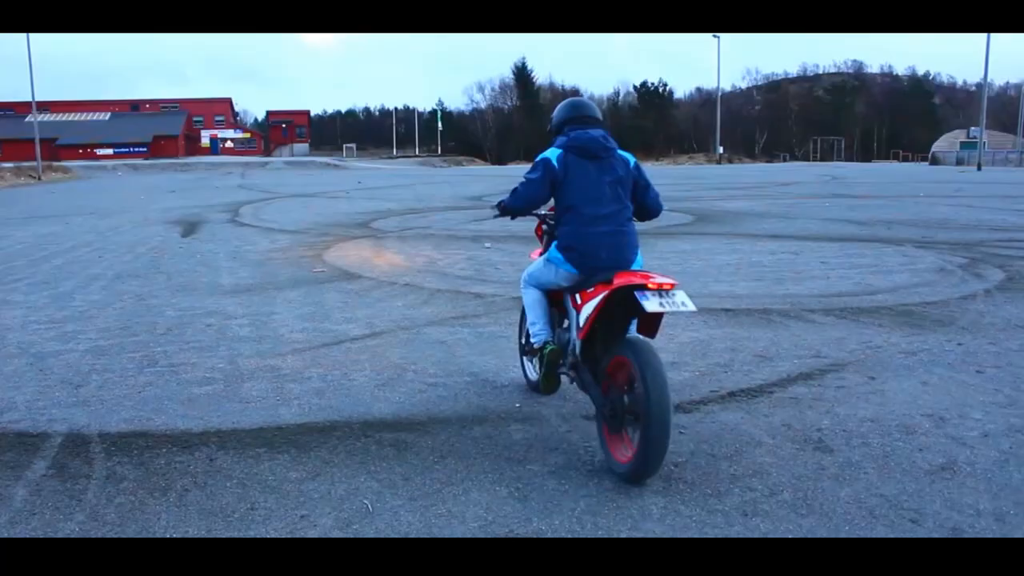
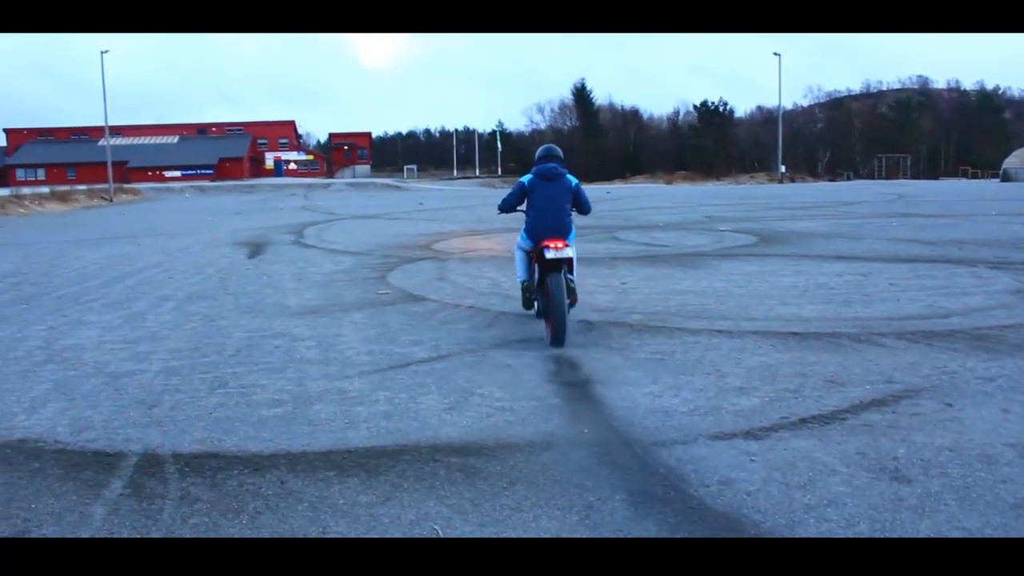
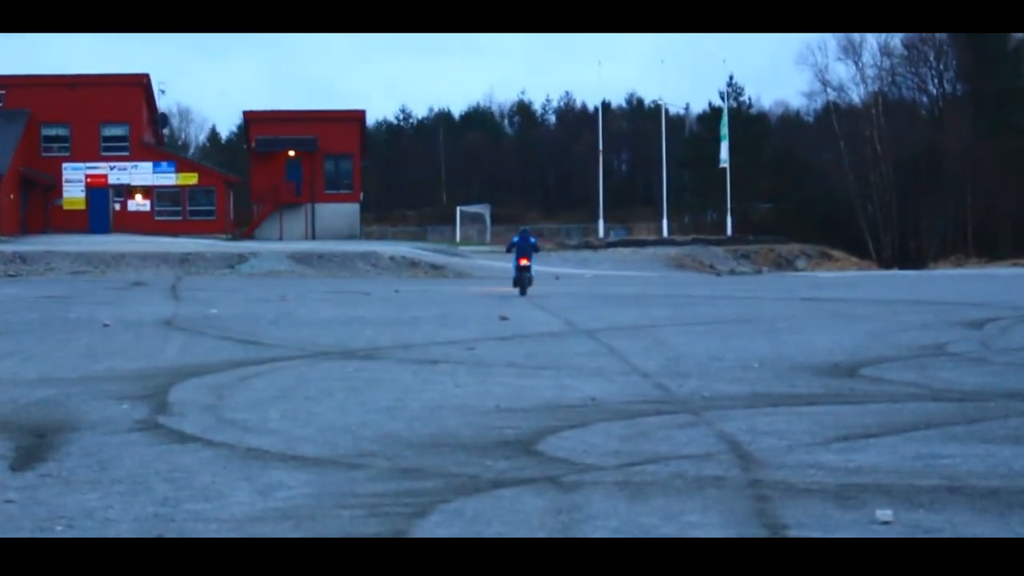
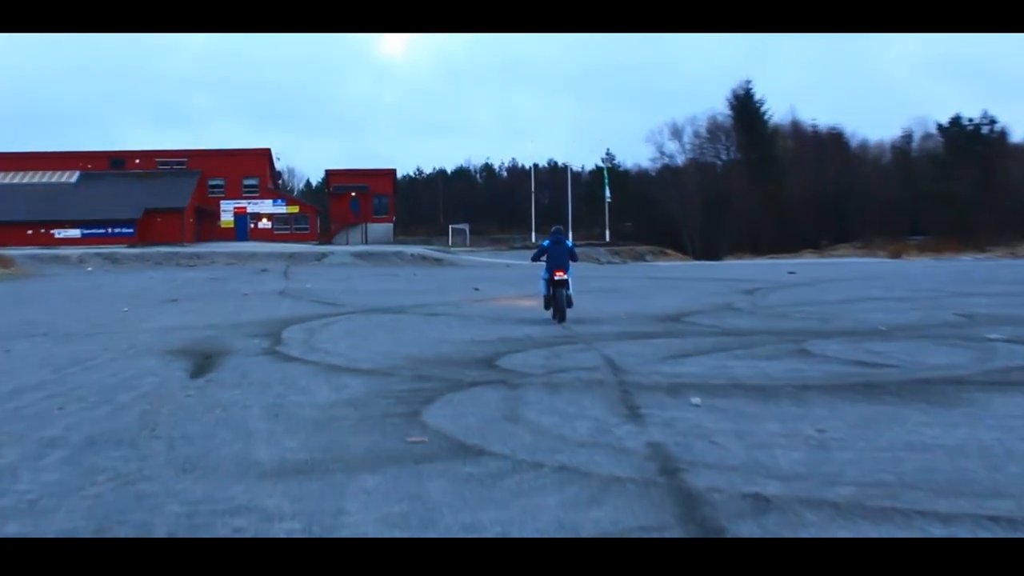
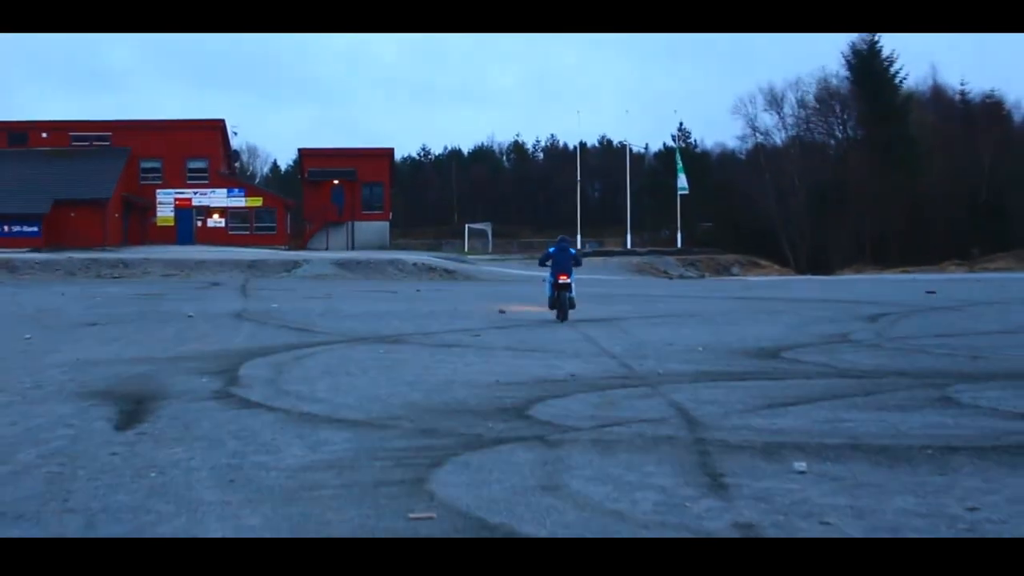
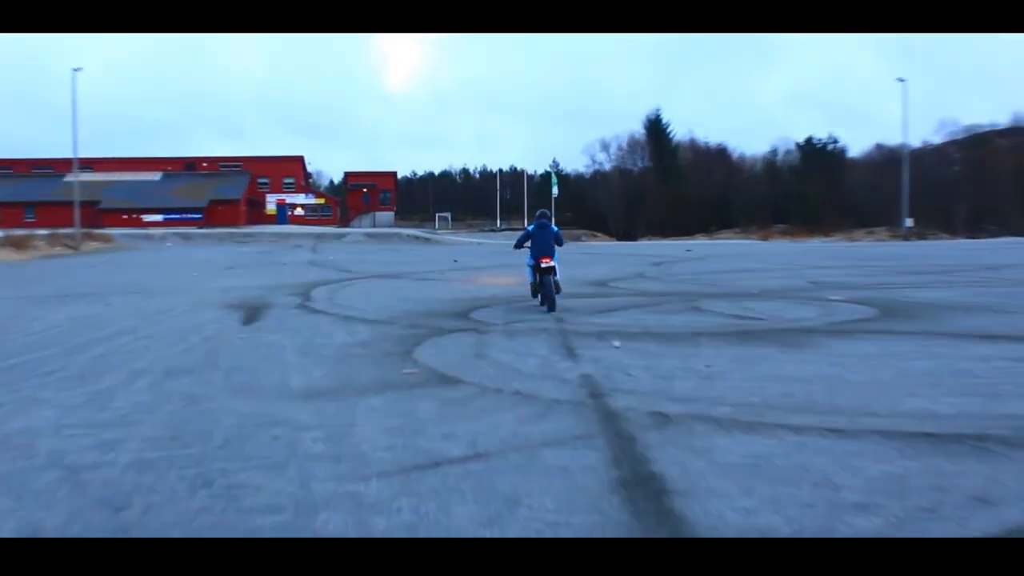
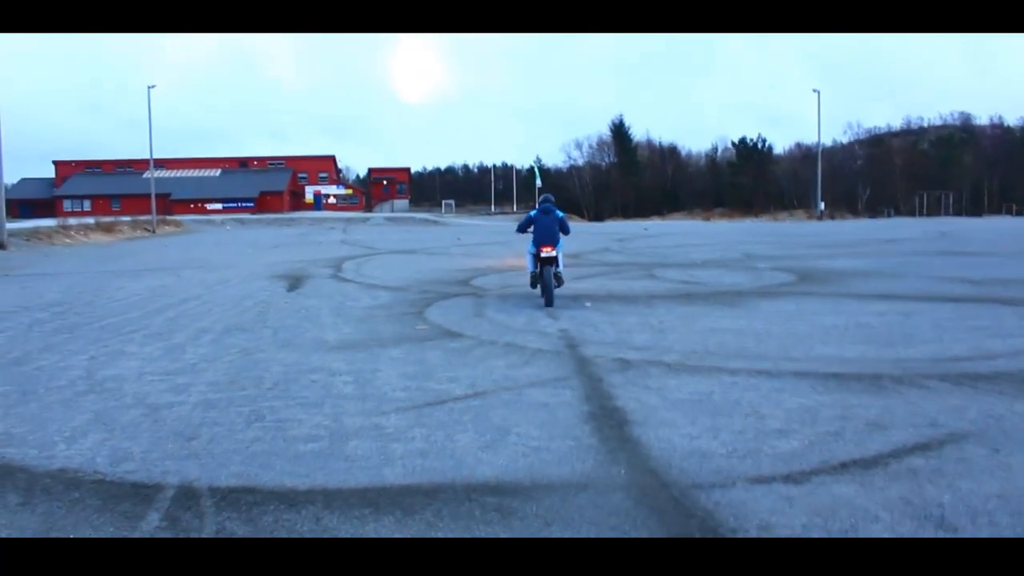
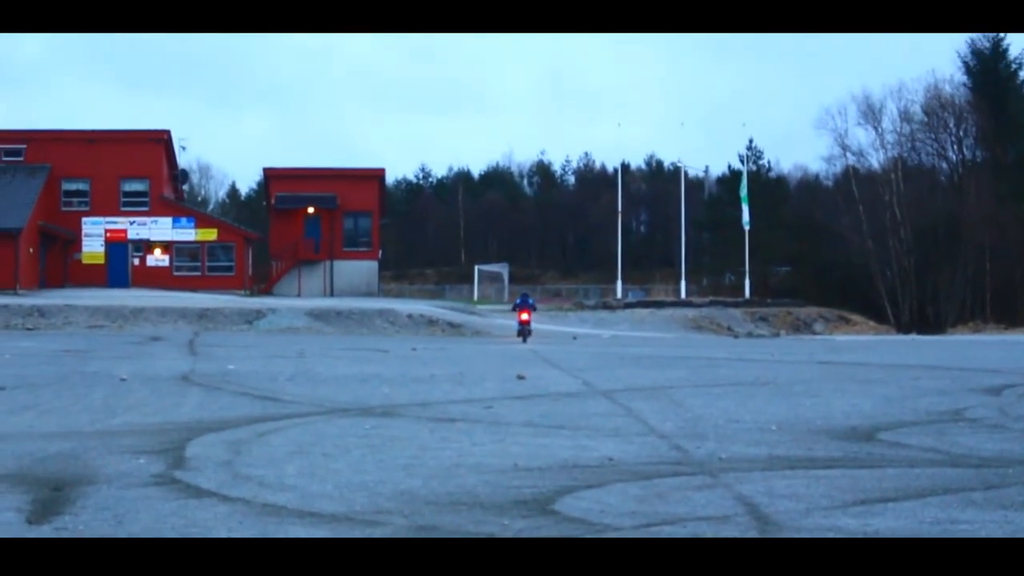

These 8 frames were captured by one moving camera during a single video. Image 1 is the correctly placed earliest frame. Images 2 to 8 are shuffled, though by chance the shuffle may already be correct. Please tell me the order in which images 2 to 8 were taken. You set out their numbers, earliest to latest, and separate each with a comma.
2, 7, 6, 4, 5, 3, 8
